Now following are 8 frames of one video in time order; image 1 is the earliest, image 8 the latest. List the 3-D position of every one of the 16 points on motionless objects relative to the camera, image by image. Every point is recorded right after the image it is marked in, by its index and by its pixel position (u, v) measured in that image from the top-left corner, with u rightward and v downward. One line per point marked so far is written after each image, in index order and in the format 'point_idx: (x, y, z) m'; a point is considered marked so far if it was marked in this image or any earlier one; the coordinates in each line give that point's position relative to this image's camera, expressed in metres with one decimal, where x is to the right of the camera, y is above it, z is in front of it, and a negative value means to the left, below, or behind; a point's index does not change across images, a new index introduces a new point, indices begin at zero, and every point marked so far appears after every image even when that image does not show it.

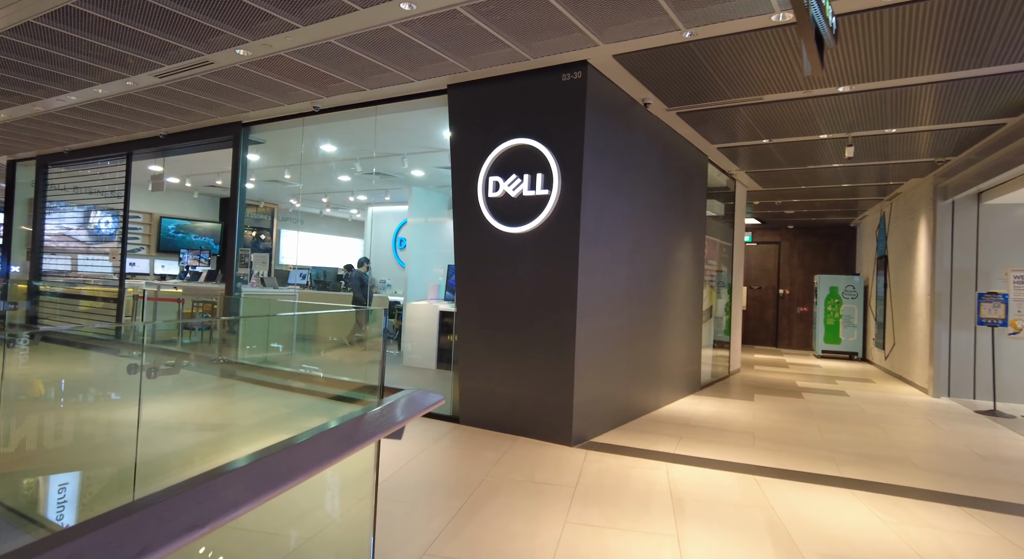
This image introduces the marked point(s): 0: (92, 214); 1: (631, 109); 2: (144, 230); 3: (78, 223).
0: (-5.7, +0.9, +7.6) m
1: (+1.1, +1.5, +4.9) m
2: (-6.6, +0.9, +9.7) m
3: (-6.1, +0.8, +7.7) m
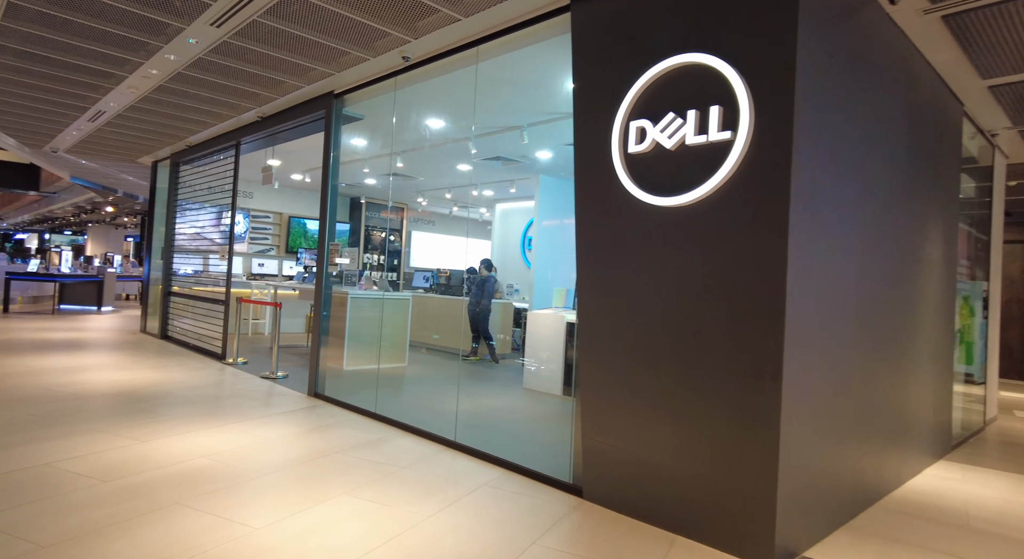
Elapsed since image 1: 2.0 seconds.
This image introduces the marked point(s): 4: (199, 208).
0: (-3.9, +0.9, +7.3) m
1: (+2.0, +1.5, +3.0) m
2: (-4.2, +0.9, +9.7) m
3: (-4.2, +0.8, +7.6) m
4: (-4.5, +1.0, +7.8) m
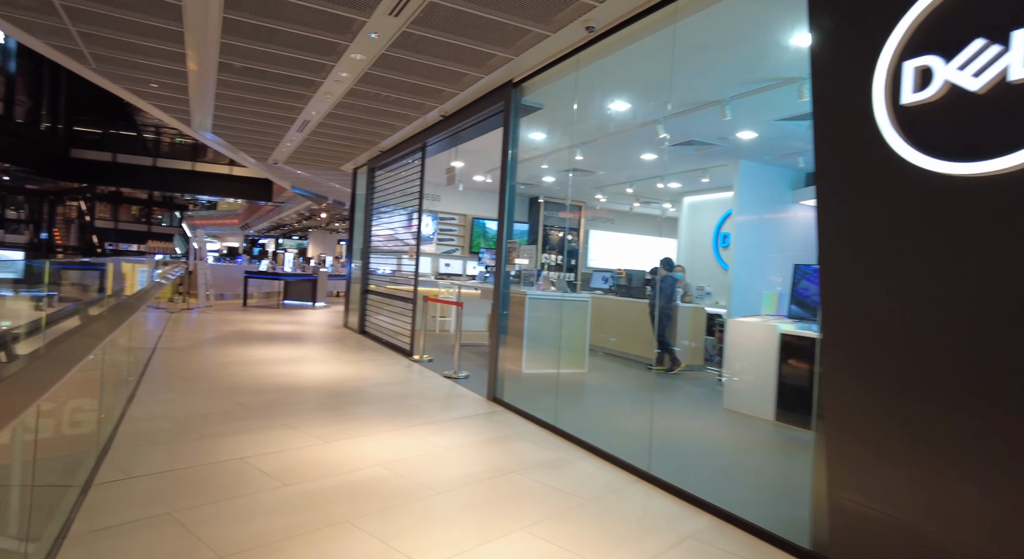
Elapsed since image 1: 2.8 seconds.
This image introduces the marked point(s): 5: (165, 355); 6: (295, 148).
0: (-1.4, +0.9, +7.7) m
1: (+2.8, +1.5, +1.8) m
2: (-1.0, +0.9, +10.0) m
3: (-1.7, +0.8, +8.0) m
4: (-1.9, +1.0, +8.4) m
5: (-3.7, -0.8, +5.8) m
6: (-3.3, +2.0, +8.5) m
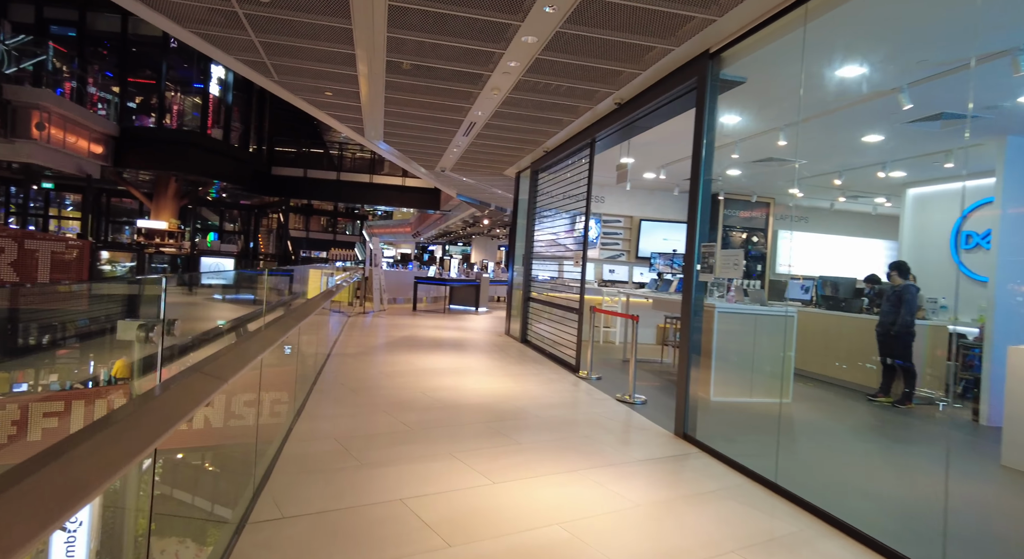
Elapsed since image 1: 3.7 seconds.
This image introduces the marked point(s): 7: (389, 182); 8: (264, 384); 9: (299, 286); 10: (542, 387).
0: (+0.8, +0.8, +7.2) m
1: (+3.3, +1.4, +0.3) m
2: (+1.9, +0.7, +9.2) m
3: (+0.7, +0.7, +7.6) m
4: (+0.6, +0.9, +7.9) m
5: (-1.9, -0.9, +6.0) m
6: (-0.8, +1.9, +8.4) m
7: (-3.4, +2.6, +15.0) m
8: (-1.2, -0.5, +2.7) m
9: (-1.9, 0.0, +4.9) m
10: (+0.3, -1.0, +5.1) m
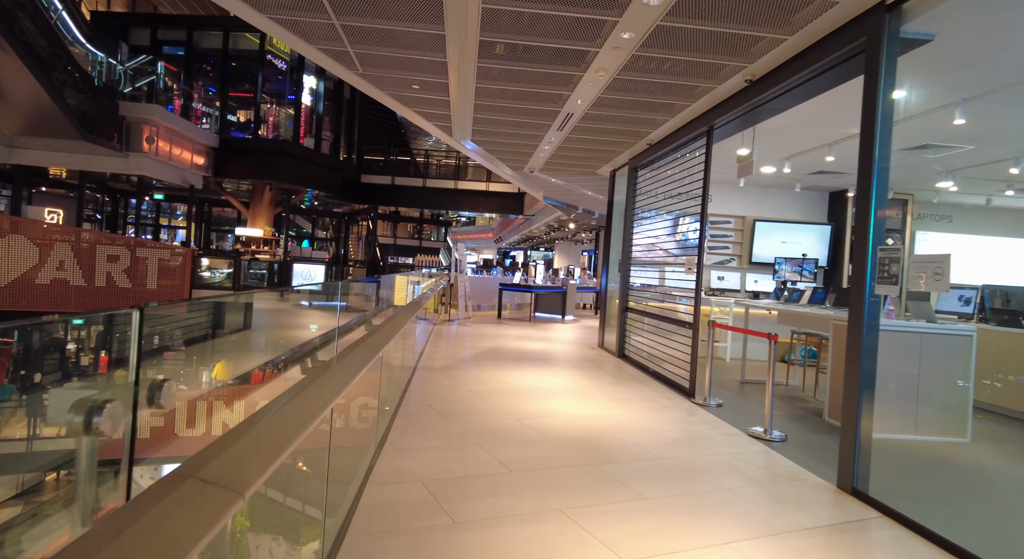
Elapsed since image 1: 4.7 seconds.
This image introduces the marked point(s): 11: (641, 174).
0: (+2.0, +0.7, +6.4) m
1: (+3.4, +1.4, -0.8) m
2: (+3.3, +0.6, +8.3) m
3: (+1.9, +0.6, +6.8) m
4: (+1.9, +0.8, +7.2) m
5: (-0.9, -1.0, +5.6) m
6: (+0.6, +1.8, +7.9) m
7: (-1.0, +2.5, +14.7) m
8: (-0.7, -0.6, +2.2) m
9: (-1.0, -0.1, +4.5) m
10: (+1.1, -1.1, +4.4) m
11: (+1.8, +1.4, +7.6) m
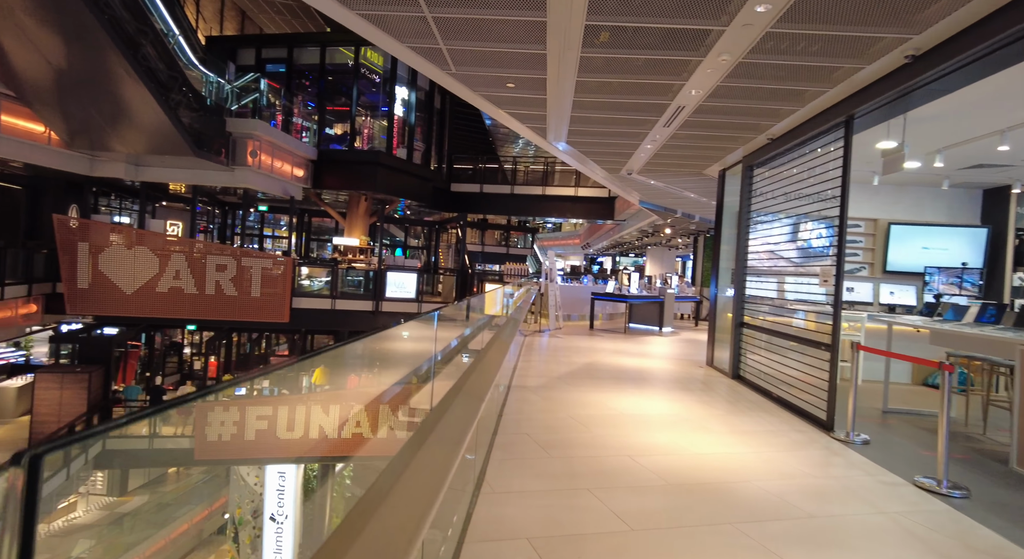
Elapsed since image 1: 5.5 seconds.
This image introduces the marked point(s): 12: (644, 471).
0: (+3.0, +0.6, +5.6) m
1: (+3.3, +1.3, -1.7) m
2: (+4.7, +0.5, +7.2) m
3: (+3.0, +0.5, +6.0) m
4: (+3.0, +0.7, +6.4) m
5: (+0.1, -1.1, +5.2) m
6: (+1.9, +1.7, +7.3) m
7: (+1.3, +2.3, +14.3) m
8: (-0.2, -0.6, +1.8) m
9: (-0.2, -0.2, +4.2) m
10: (+1.9, -1.2, +3.7) m
11: (+3.0, +1.3, +6.8) m
12: (+0.9, -1.3, +3.6) m
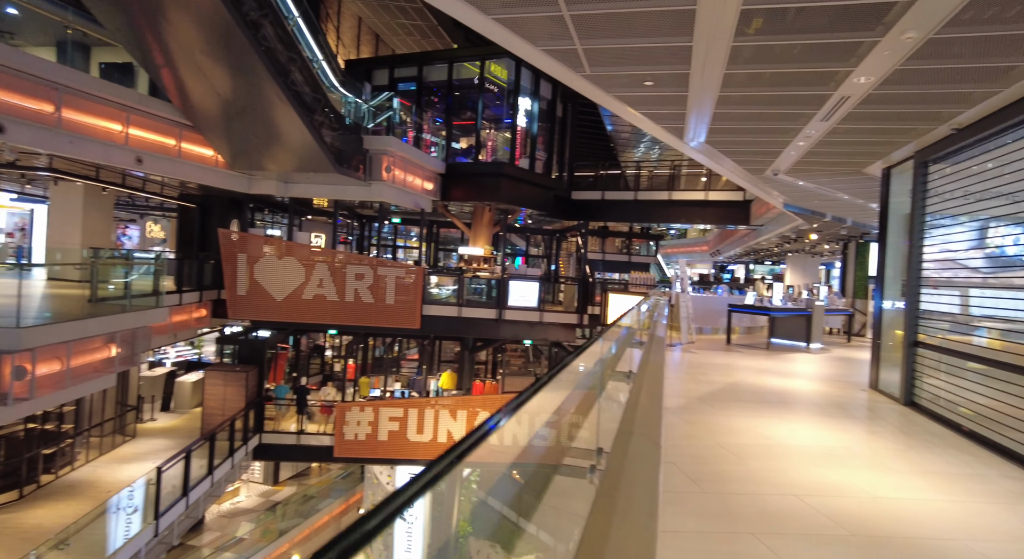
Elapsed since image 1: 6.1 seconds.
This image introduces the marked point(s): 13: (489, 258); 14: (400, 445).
0: (+4.3, +0.4, +4.6) m
1: (+3.1, +1.3, -2.6) m
2: (+6.2, +0.3, +5.9) m
3: (+4.4, +0.3, +5.0) m
4: (+4.5, +0.6, +5.4) m
5: (+1.3, -1.2, +4.8) m
6: (+3.5, +1.5, +6.5) m
7: (+4.4, +2.0, +13.5) m
8: (+0.3, -0.7, +1.6) m
9: (+0.8, -0.3, +3.9) m
10: (+2.8, -1.3, +3.0) m
11: (+4.5, +1.2, +5.8) m
12: (+1.8, -1.4, +3.1) m
13: (-0.6, +0.5, +13.8) m
14: (-2.2, -3.3, +10.9) m
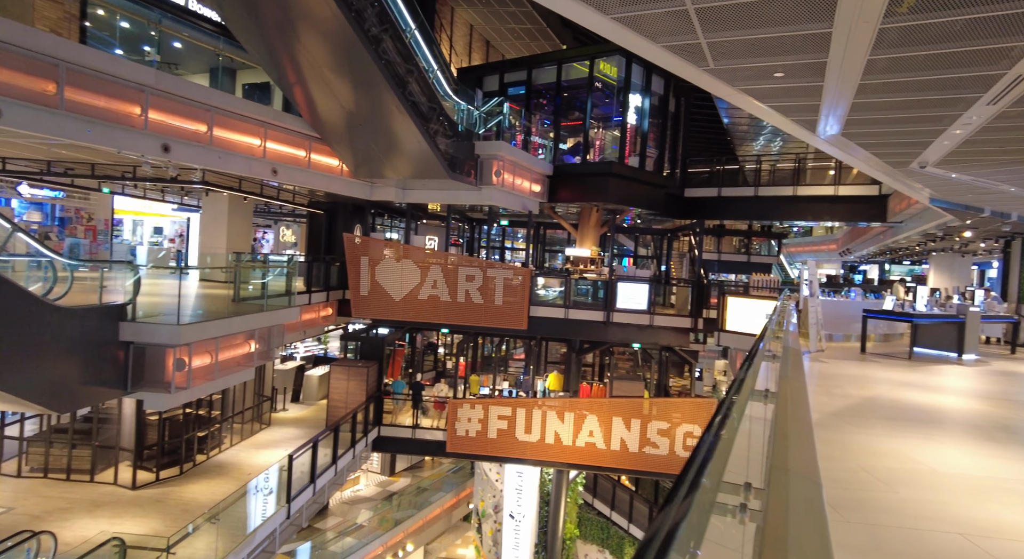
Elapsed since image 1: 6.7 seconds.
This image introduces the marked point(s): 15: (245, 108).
0: (+5.3, +0.3, +3.8) m
1: (+2.9, +1.2, -3.1) m
2: (+7.4, +0.2, +4.7) m
3: (+5.4, +0.3, +4.1) m
4: (+5.6, +0.5, +4.5) m
5: (+2.4, -1.3, +4.5) m
6: (+4.8, +1.5, +5.8) m
7: (+6.9, +2.0, +12.5) m
8: (+0.9, -0.8, +1.5) m
9: (+1.7, -0.4, +3.7) m
10: (+3.5, -1.4, +2.5) m
11: (+5.7, +1.1, +4.9) m
12: (+2.5, -1.4, +2.8) m
13: (+2.0, +0.5, +13.7) m
14: (-0.1, -3.3, +11.1) m
15: (-4.8, +3.1, +10.0) m
